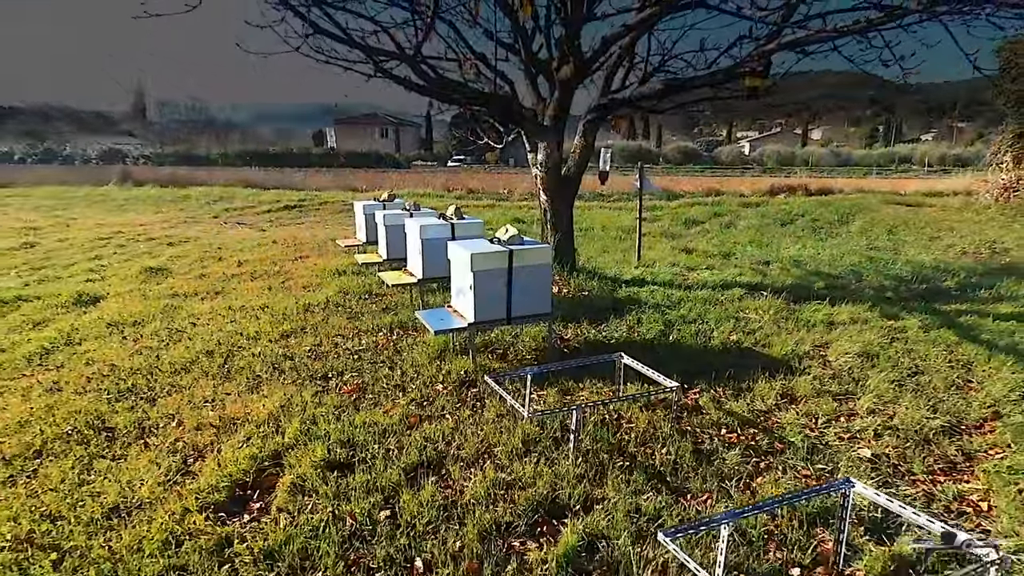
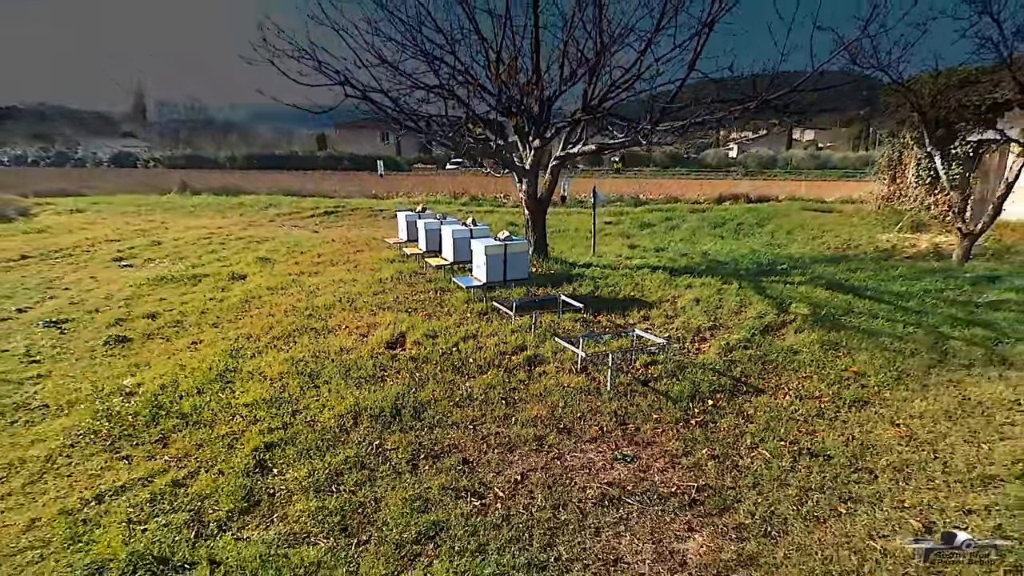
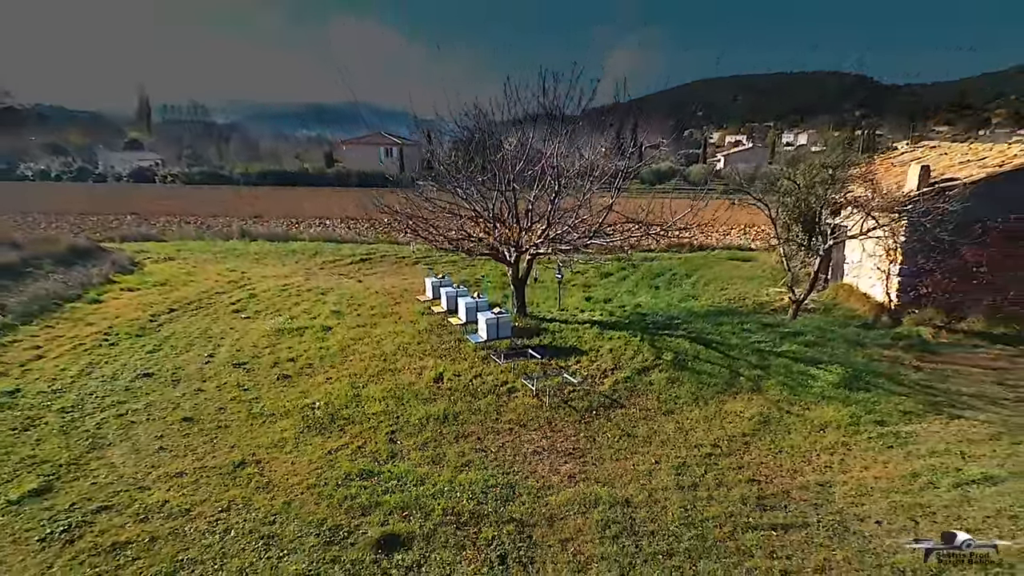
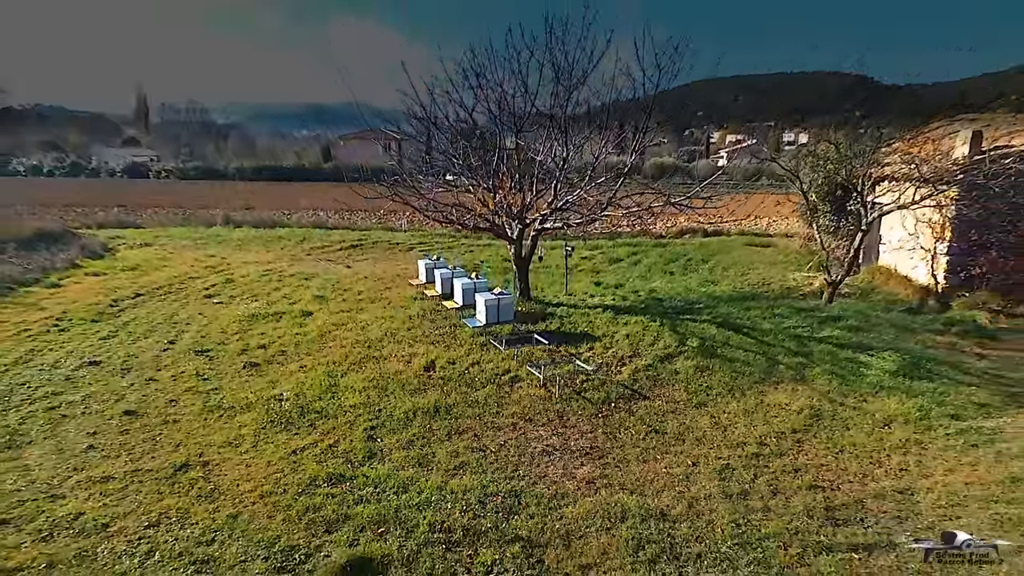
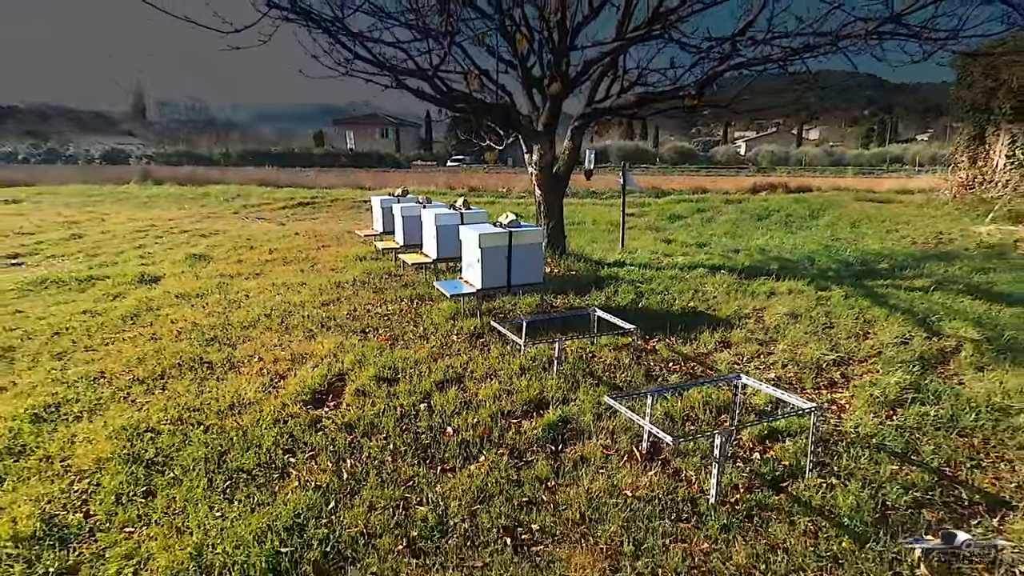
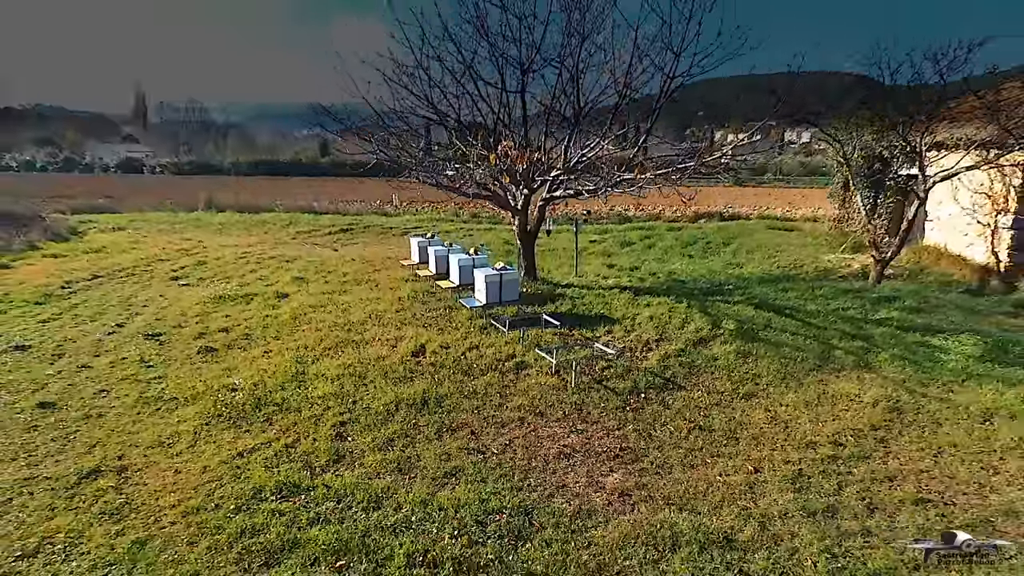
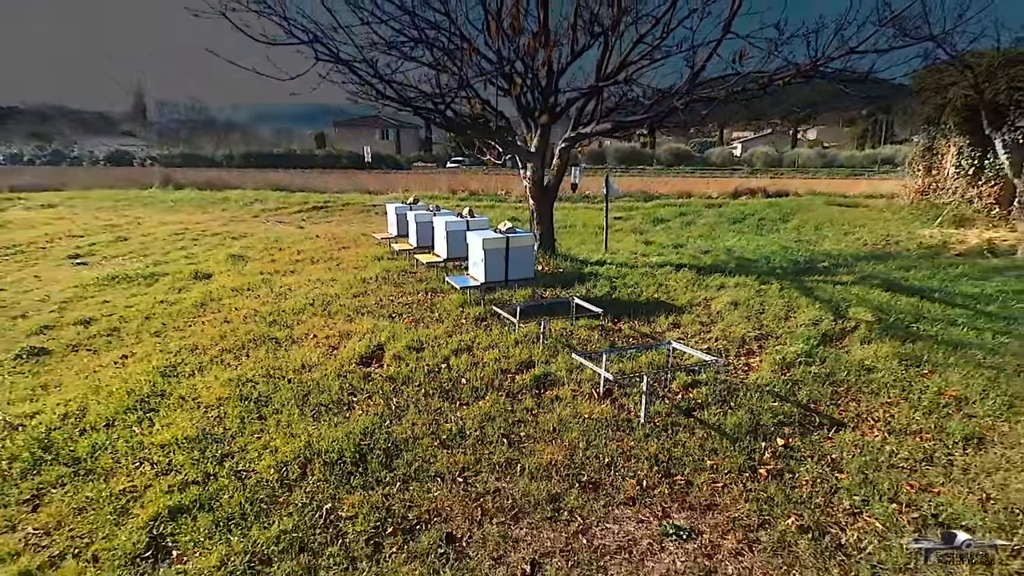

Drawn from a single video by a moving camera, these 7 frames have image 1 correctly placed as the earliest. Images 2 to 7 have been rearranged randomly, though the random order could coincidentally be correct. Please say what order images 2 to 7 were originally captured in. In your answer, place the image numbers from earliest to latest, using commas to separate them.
5, 7, 2, 6, 4, 3
